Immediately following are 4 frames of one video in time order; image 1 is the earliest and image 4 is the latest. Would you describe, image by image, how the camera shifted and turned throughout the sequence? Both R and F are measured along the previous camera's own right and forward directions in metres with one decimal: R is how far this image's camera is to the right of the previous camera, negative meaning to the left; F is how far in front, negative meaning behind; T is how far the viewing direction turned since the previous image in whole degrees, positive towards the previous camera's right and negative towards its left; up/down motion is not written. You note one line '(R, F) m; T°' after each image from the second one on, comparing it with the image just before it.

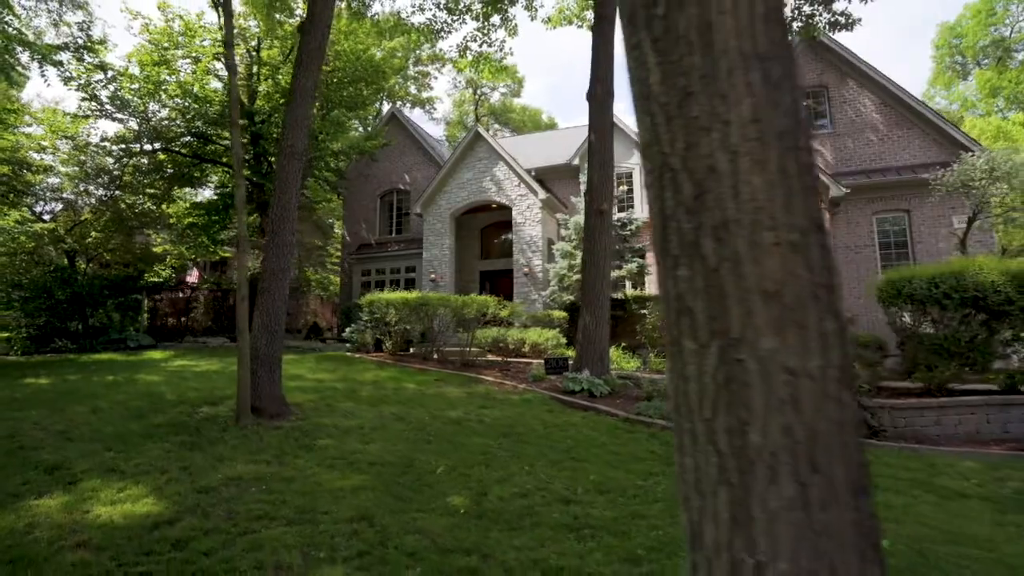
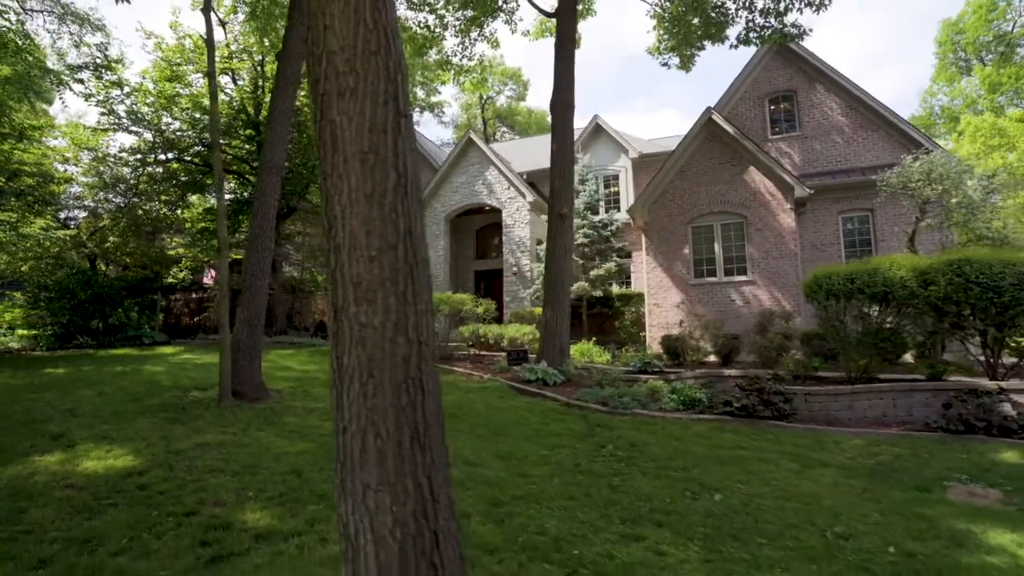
(+1.1, -0.8) m; -2°
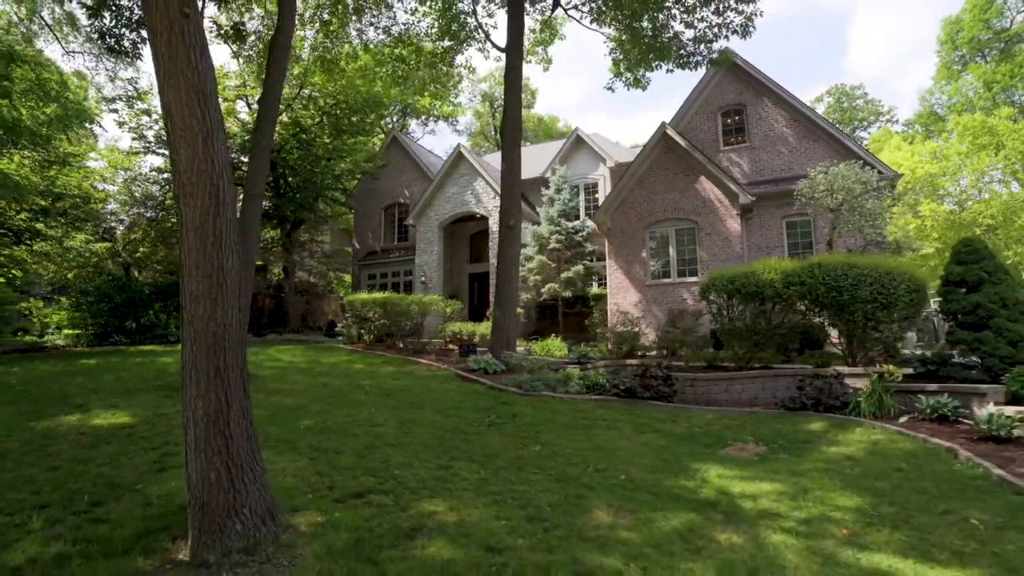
(+1.9, -1.5) m; -3°
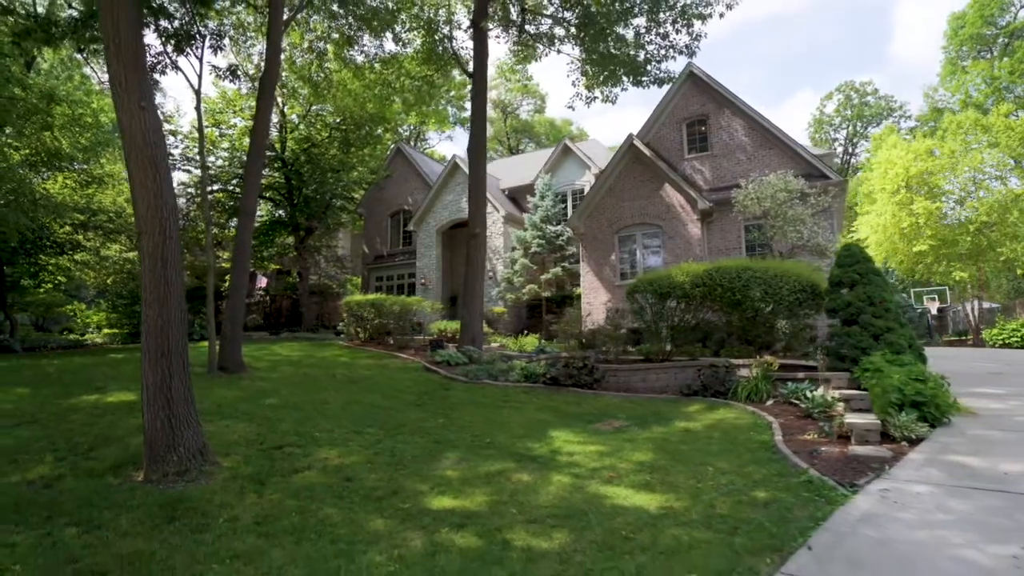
(+1.8, -1.4) m; -3°
